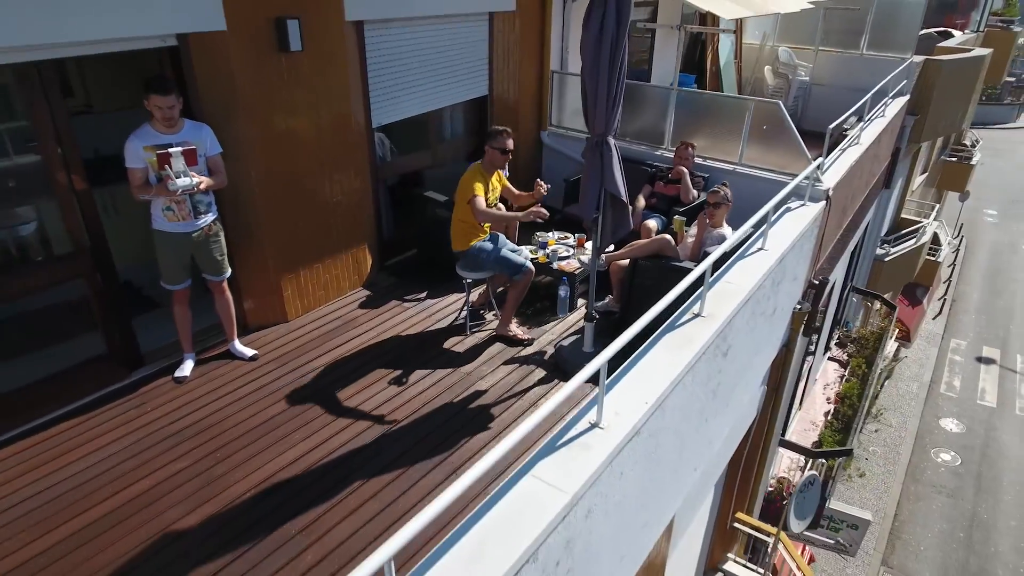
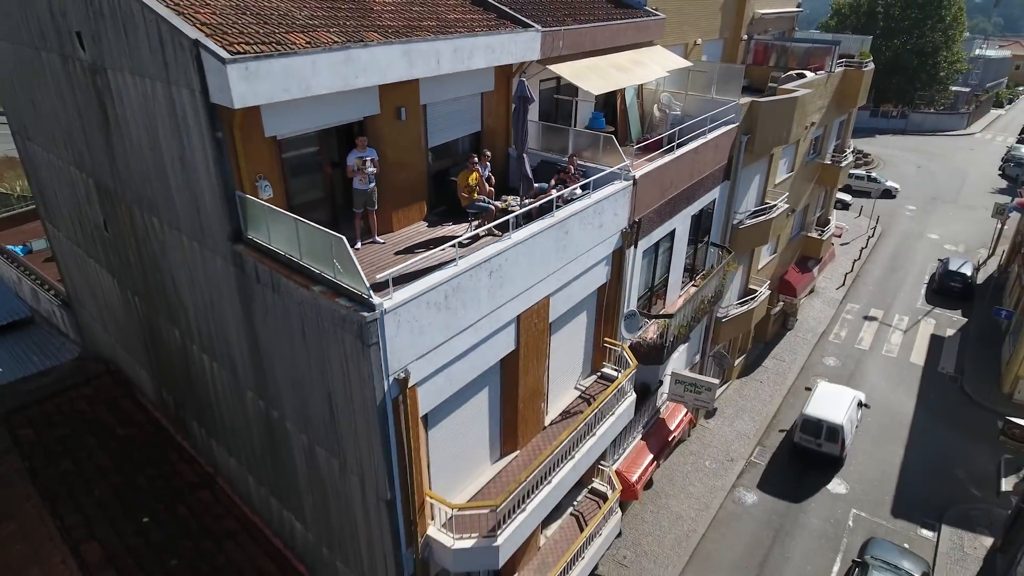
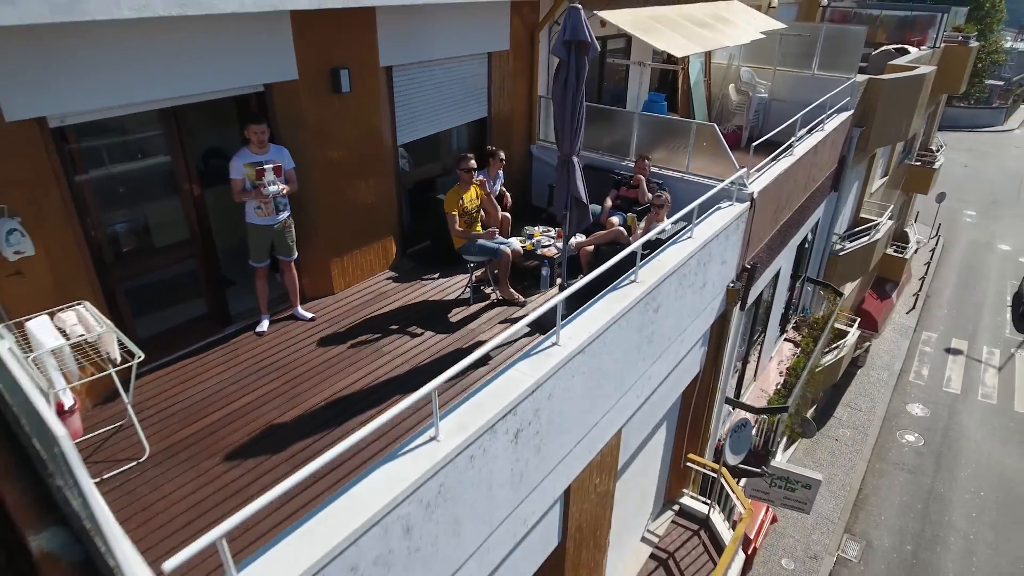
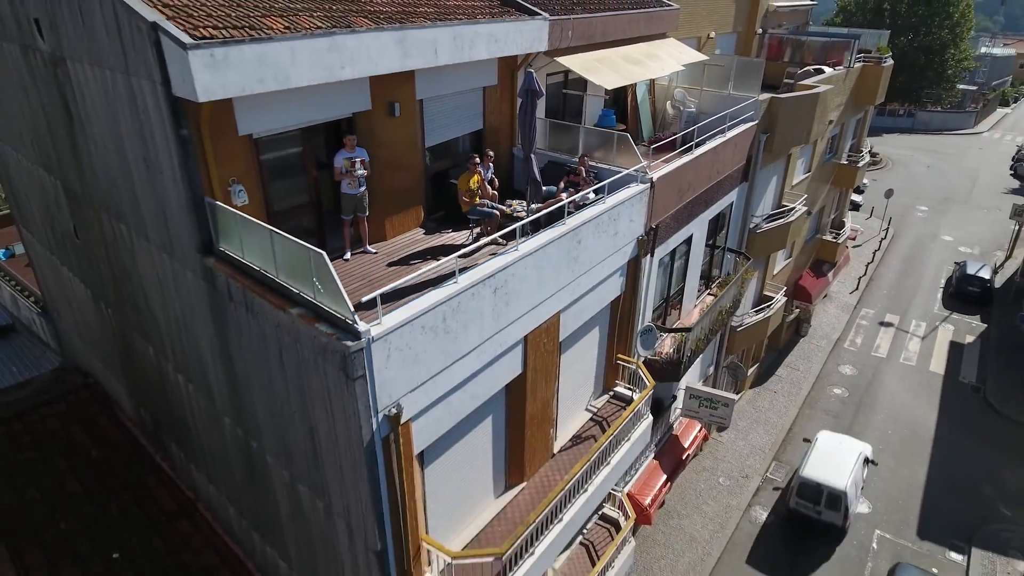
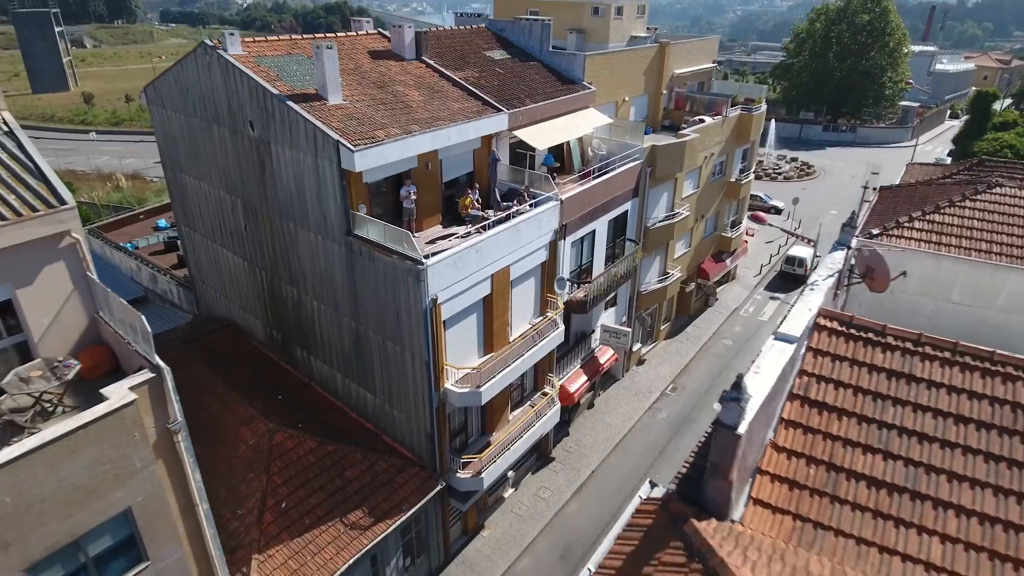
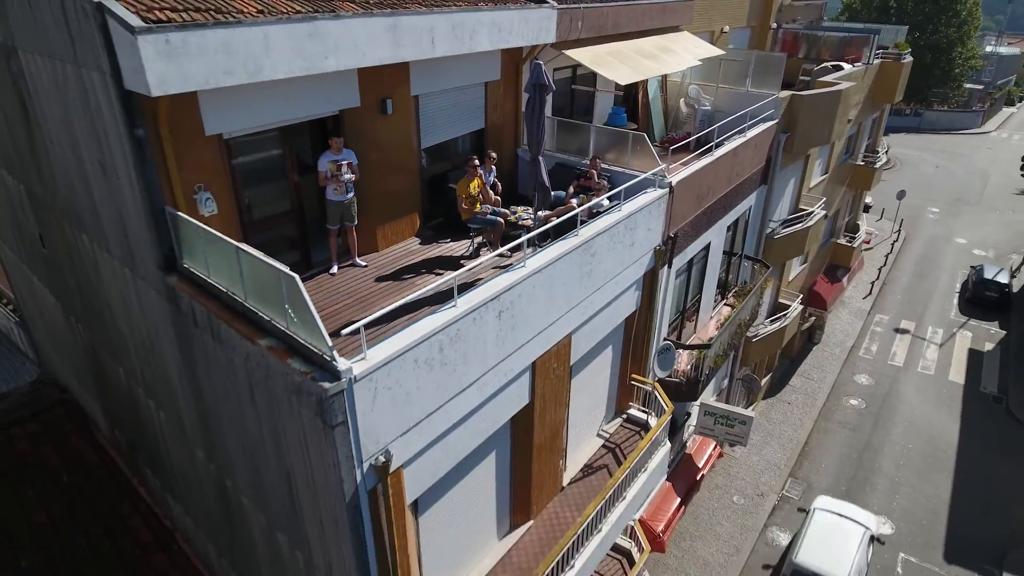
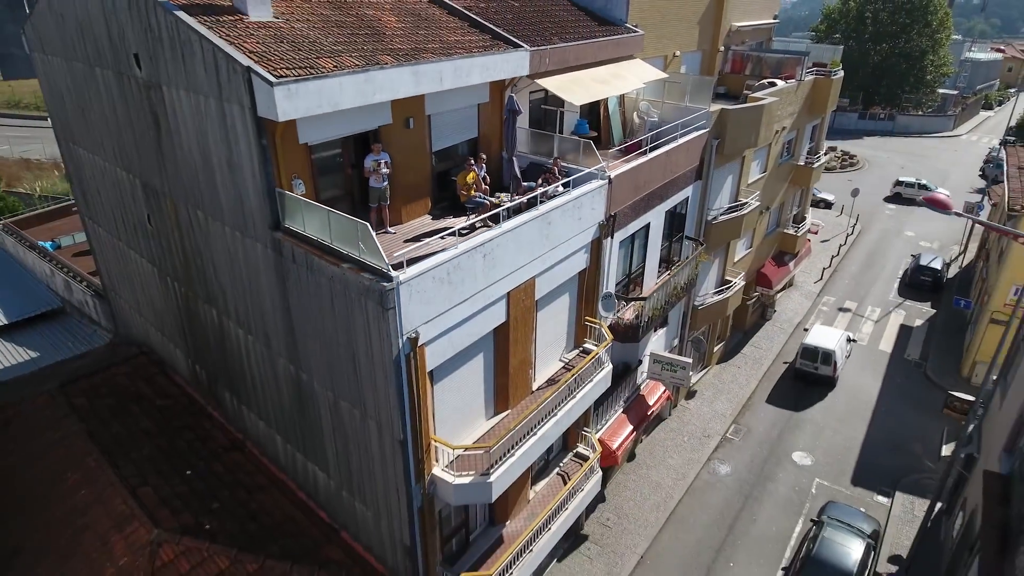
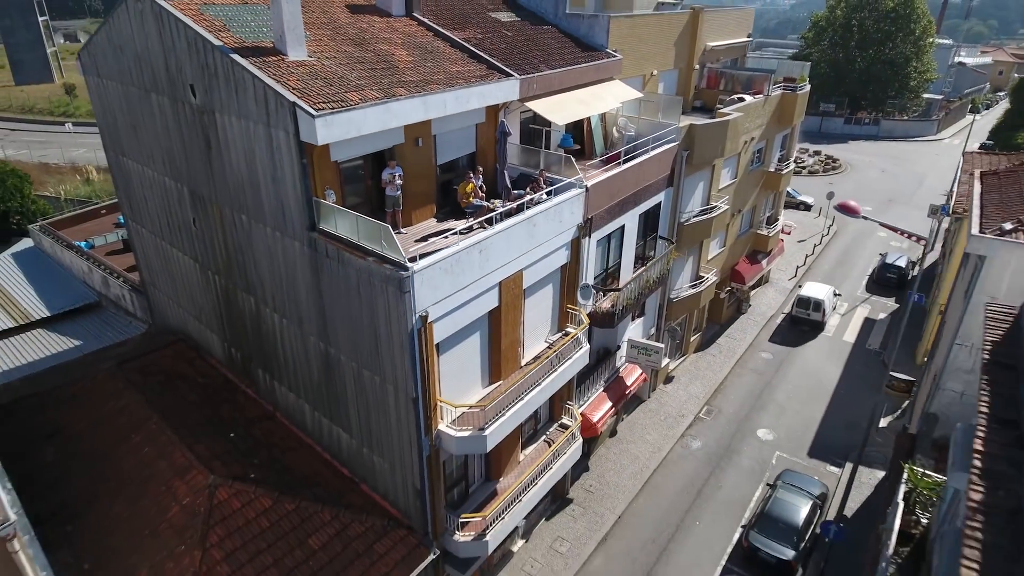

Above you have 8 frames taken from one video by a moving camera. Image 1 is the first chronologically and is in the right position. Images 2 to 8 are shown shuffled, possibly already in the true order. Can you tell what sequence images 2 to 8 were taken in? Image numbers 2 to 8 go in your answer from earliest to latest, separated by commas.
3, 6, 4, 2, 7, 8, 5
